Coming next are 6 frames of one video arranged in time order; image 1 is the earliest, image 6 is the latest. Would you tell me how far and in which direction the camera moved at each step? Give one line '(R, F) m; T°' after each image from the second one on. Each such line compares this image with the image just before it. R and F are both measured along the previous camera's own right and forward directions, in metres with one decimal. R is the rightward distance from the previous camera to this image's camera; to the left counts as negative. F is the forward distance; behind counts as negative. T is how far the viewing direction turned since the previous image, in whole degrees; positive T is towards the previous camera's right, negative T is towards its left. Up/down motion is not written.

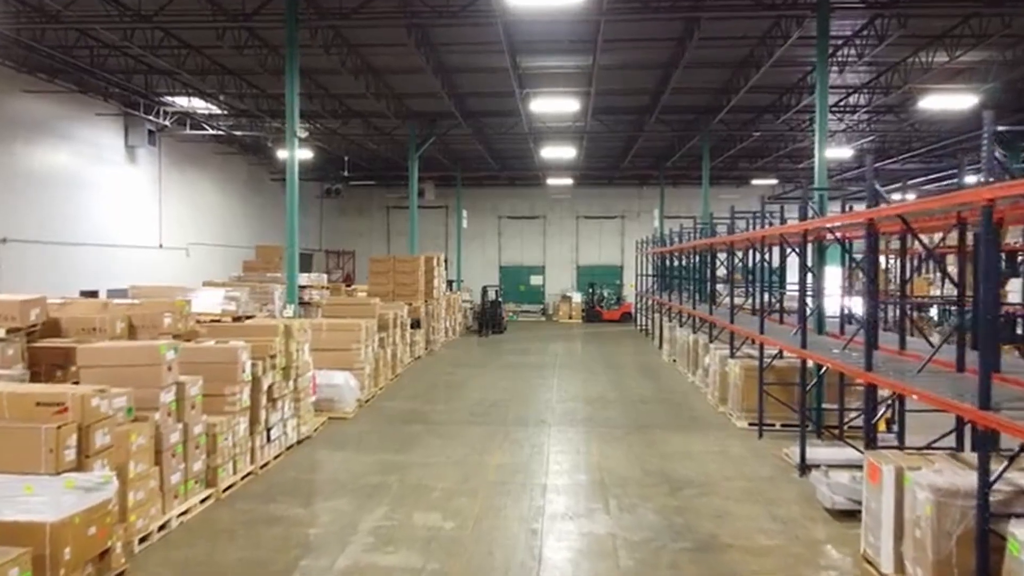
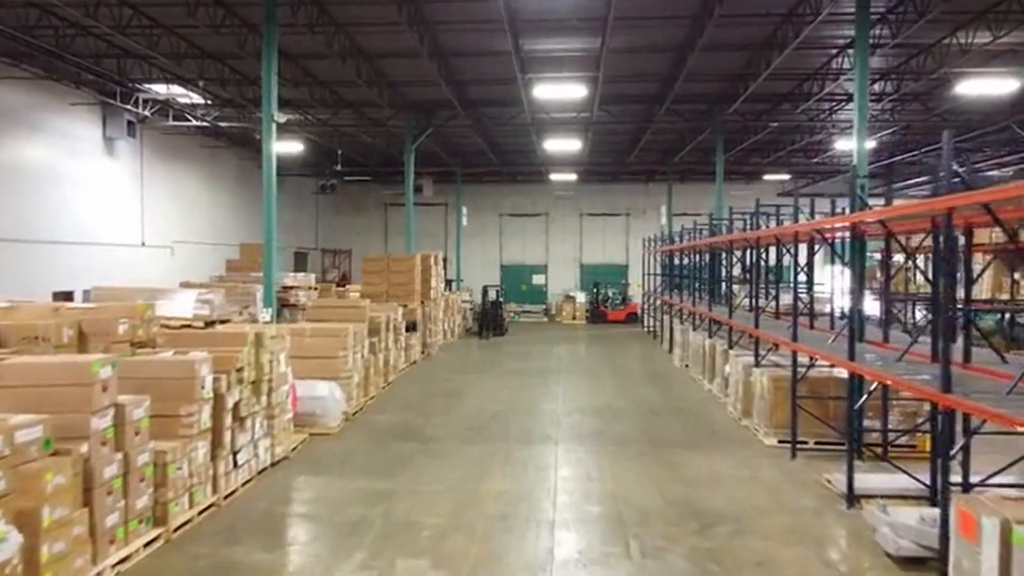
(0.0, +0.9) m; 0°
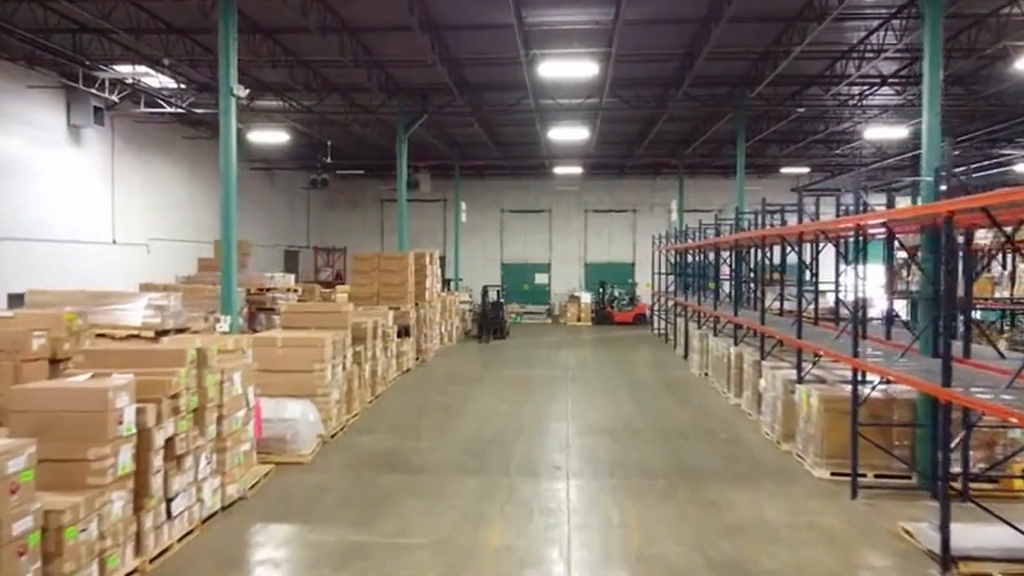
(0.0, +1.2) m; 0°
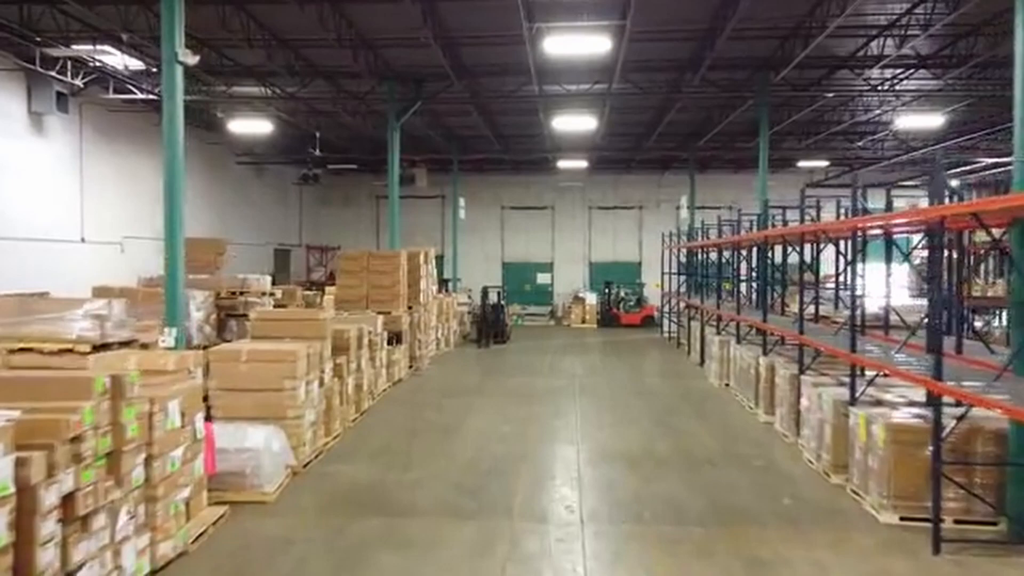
(0.0, +1.1) m; 0°
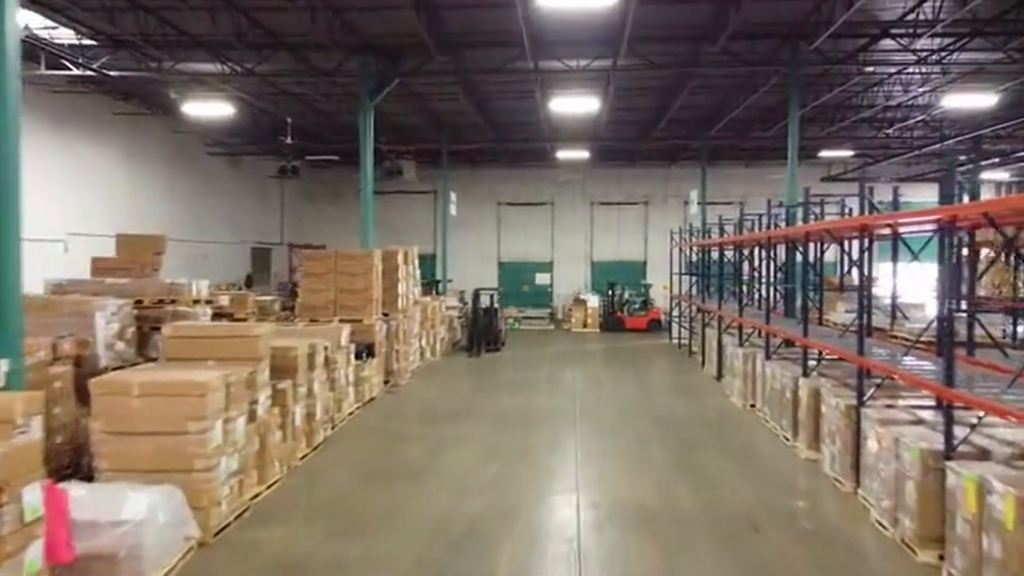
(+0.2, +1.7) m; 0°
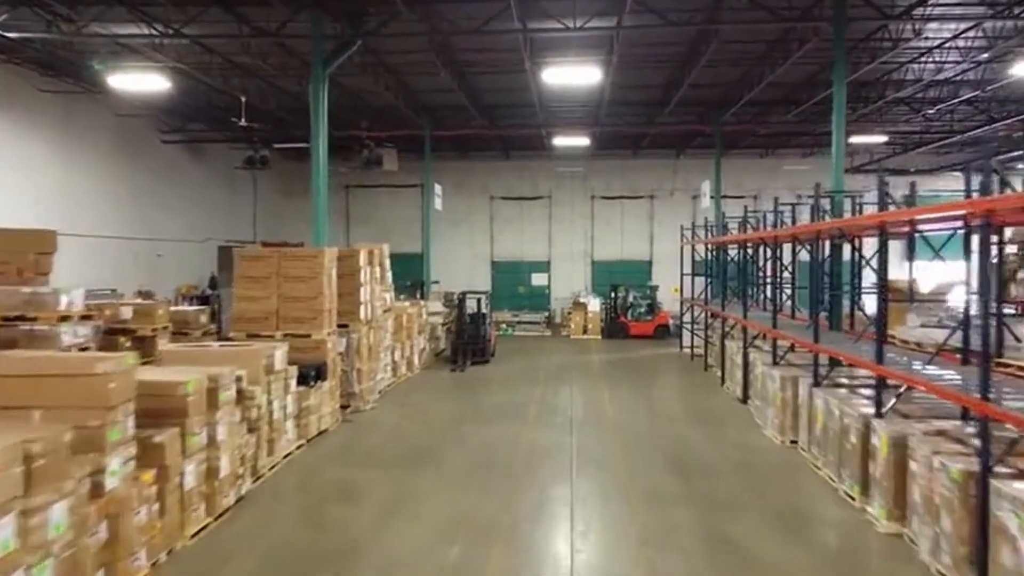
(+0.2, +2.0) m; 0°
